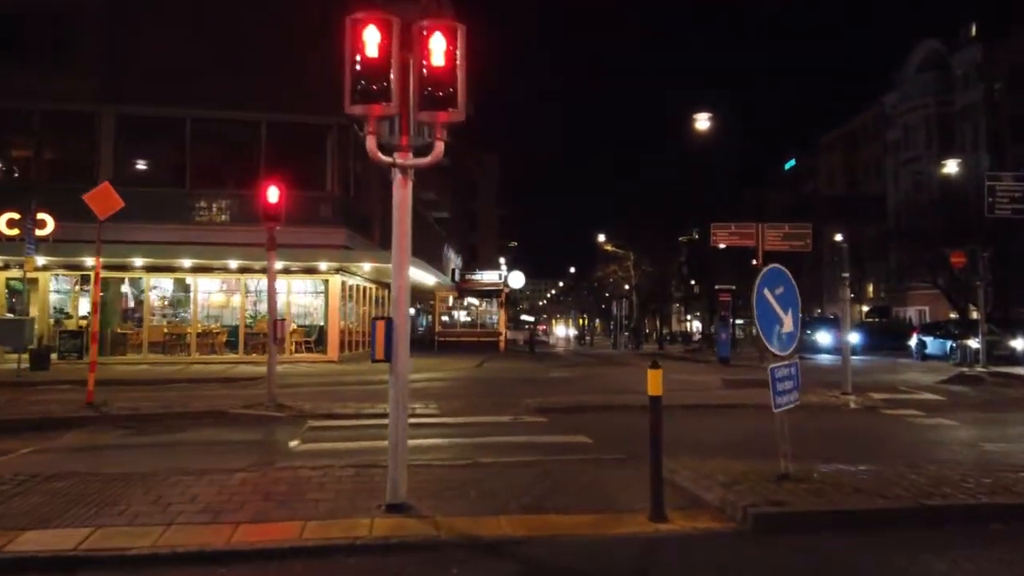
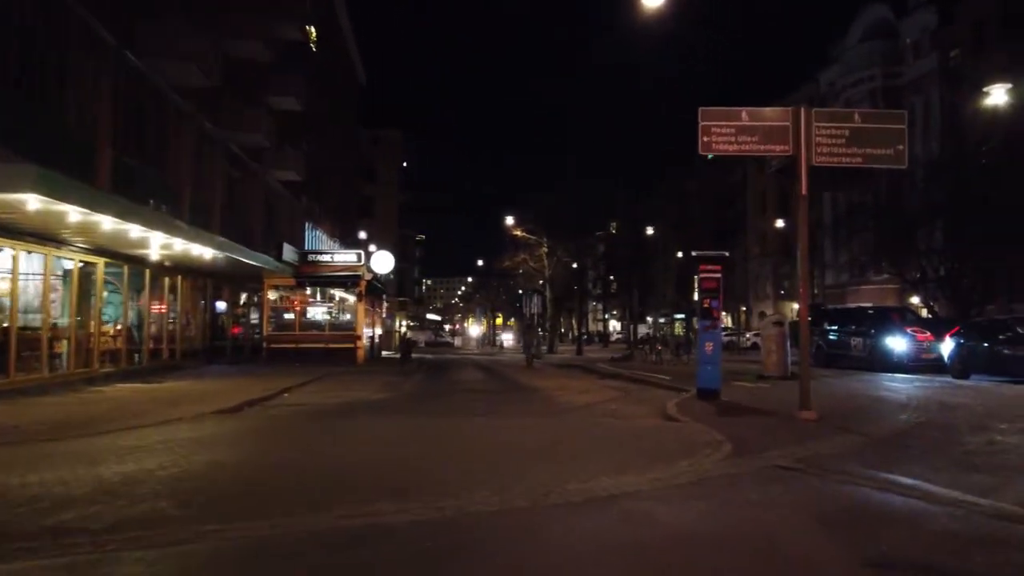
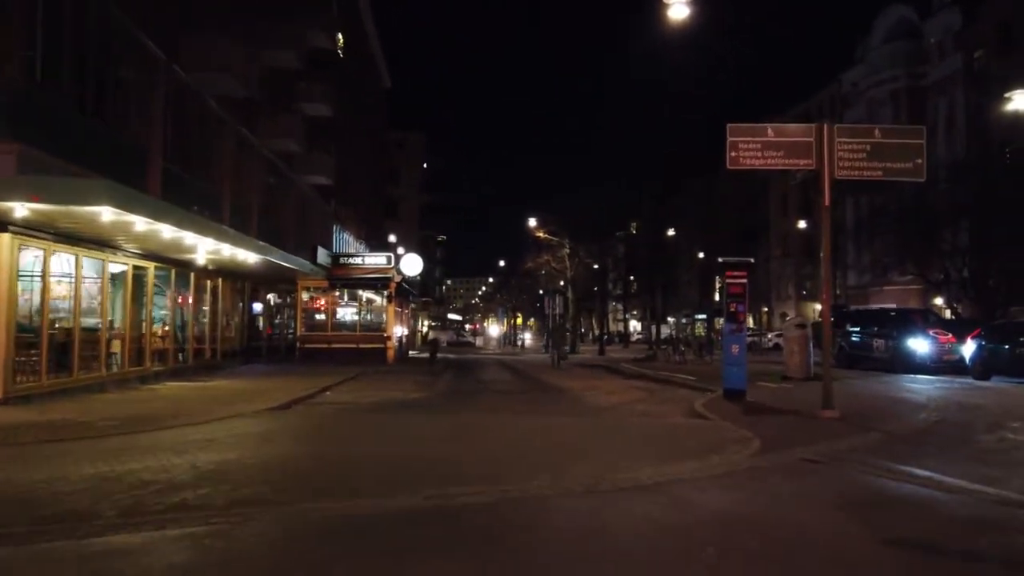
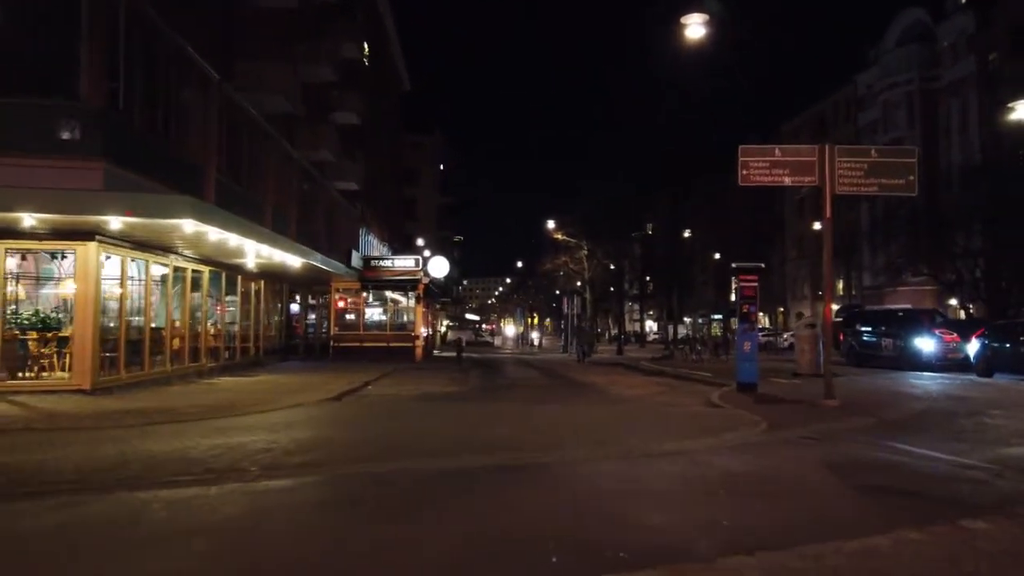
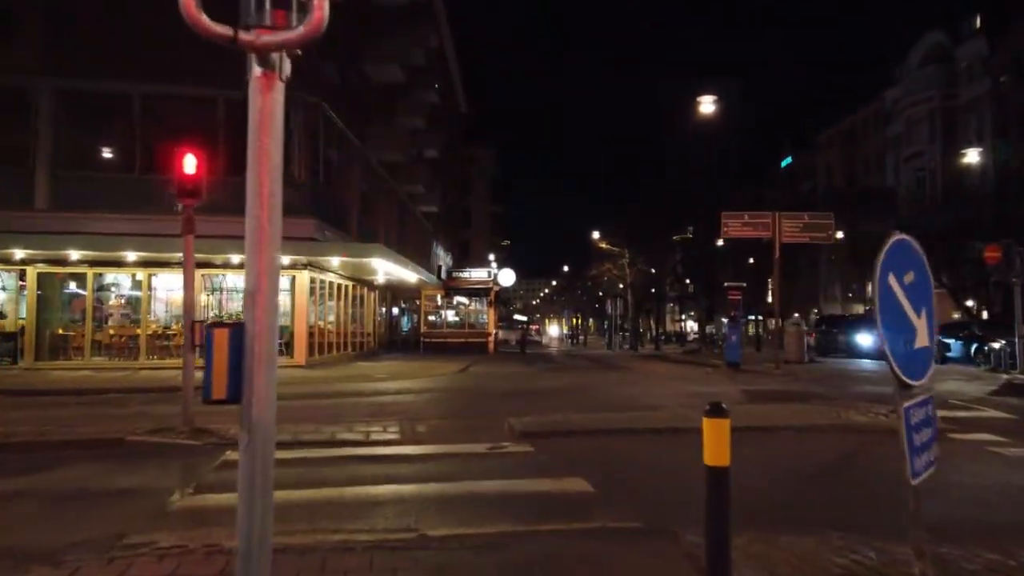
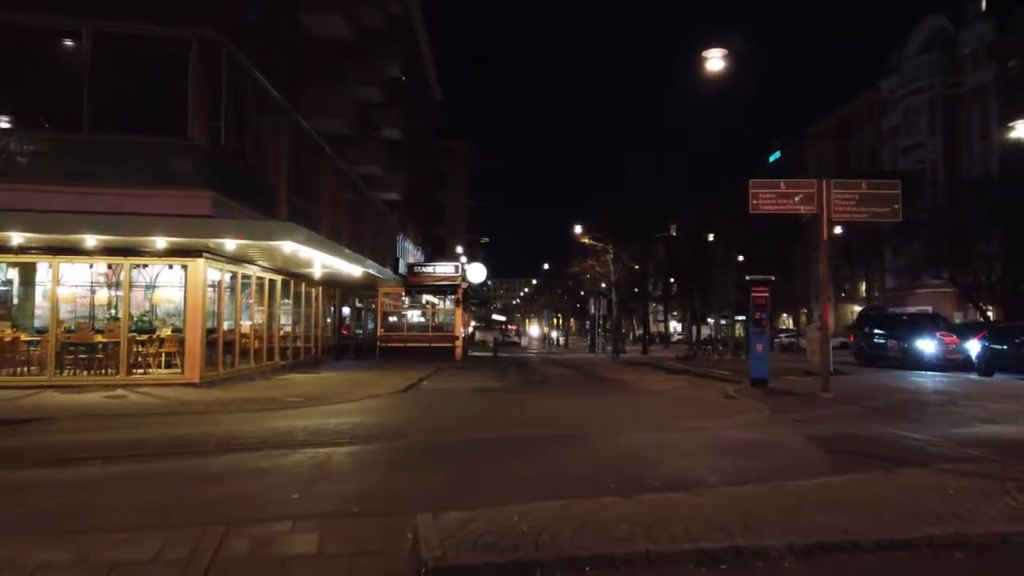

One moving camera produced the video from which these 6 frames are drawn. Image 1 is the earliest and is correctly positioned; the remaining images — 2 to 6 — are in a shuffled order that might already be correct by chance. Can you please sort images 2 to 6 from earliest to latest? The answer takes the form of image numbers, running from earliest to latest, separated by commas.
5, 6, 4, 3, 2
